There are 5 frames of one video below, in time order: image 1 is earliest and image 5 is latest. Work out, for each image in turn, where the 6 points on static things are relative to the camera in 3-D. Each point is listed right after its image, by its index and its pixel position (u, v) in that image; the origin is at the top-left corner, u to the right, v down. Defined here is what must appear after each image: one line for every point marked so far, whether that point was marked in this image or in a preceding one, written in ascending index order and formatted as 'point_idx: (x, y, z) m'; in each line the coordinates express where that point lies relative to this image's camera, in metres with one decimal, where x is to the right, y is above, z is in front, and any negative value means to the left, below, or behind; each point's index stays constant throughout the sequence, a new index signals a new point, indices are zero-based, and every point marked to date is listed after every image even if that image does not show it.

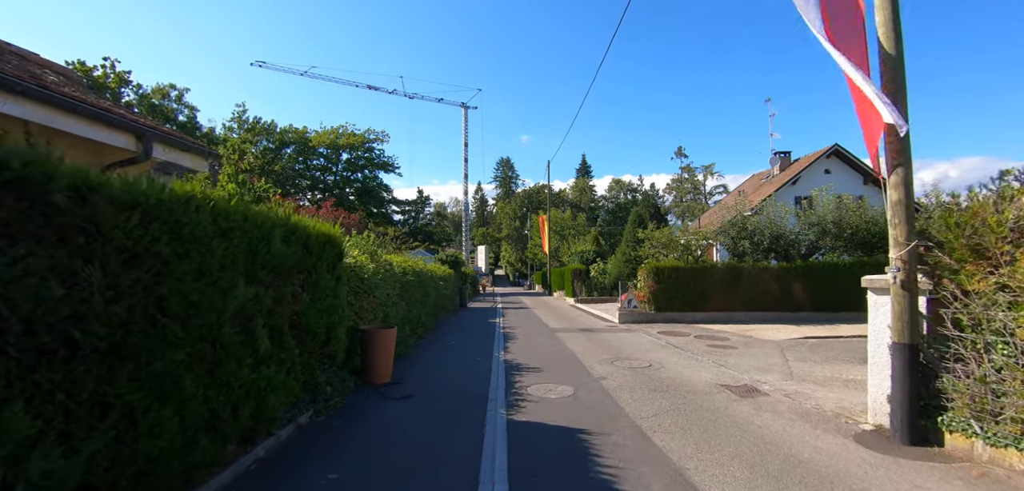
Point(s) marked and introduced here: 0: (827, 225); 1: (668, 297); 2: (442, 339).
0: (+12.2, +0.8, +18.1) m
1: (+5.6, -1.9, +16.7) m
2: (-1.9, -2.5, +12.6) m
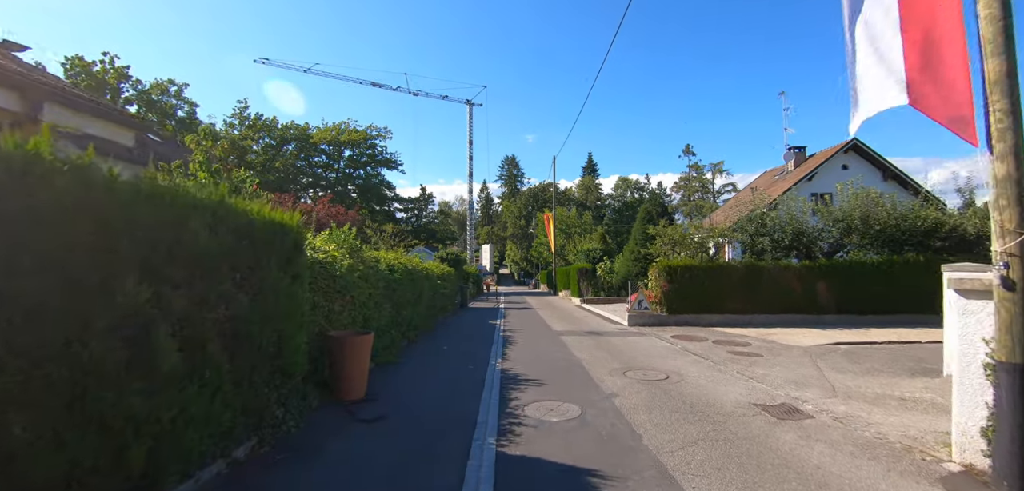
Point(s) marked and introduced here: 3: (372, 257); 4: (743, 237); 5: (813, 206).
0: (+12.2, +0.9, +16.8) m
1: (+5.6, -1.8, +15.5) m
2: (-1.9, -2.4, +11.5) m
3: (-2.9, -0.2, +9.7) m
4: (+8.5, +0.3, +17.3) m
5: (+11.2, +1.5, +17.5) m
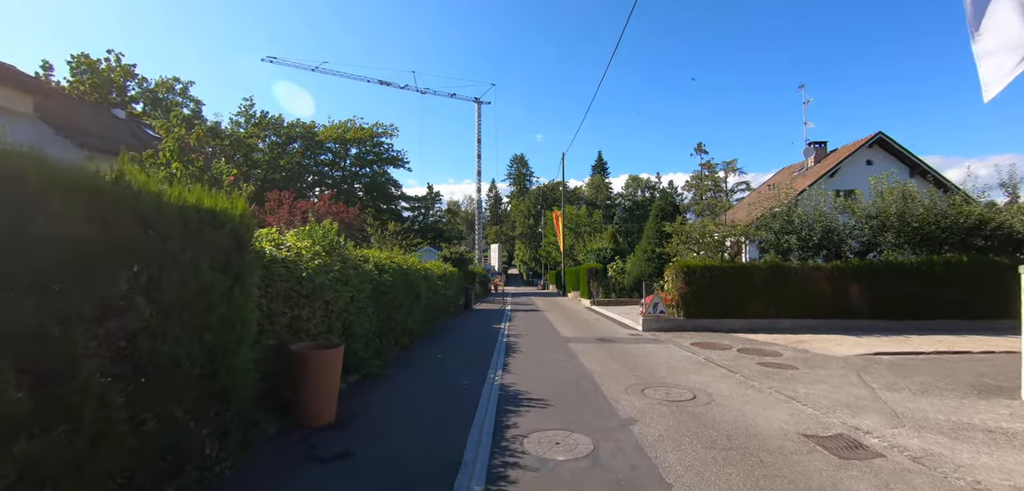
0: (+12.4, +0.9, +15.5) m
1: (+5.8, -1.7, +14.2) m
2: (-1.8, -2.3, +10.4) m
3: (-2.9, -0.2, +8.6) m
4: (+8.7, +0.4, +16.0) m
5: (+11.4, +1.5, +16.2) m
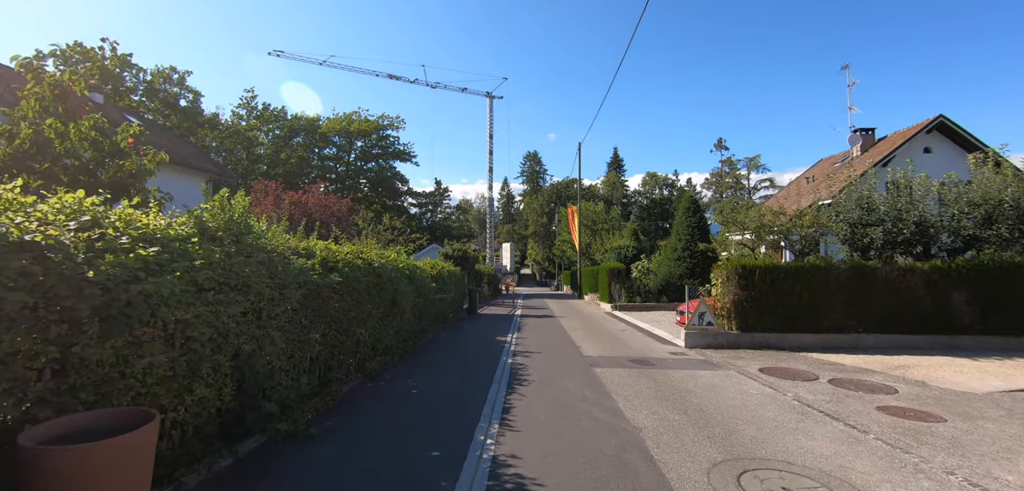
0: (+12.6, +1.0, +12.3) m
1: (+5.9, -1.6, +11.2) m
2: (-1.7, -2.2, +7.6) m
3: (-2.8, 0.0, +5.8) m
4: (+9.0, +0.5, +12.9) m
5: (+11.7, +1.6, +13.0) m
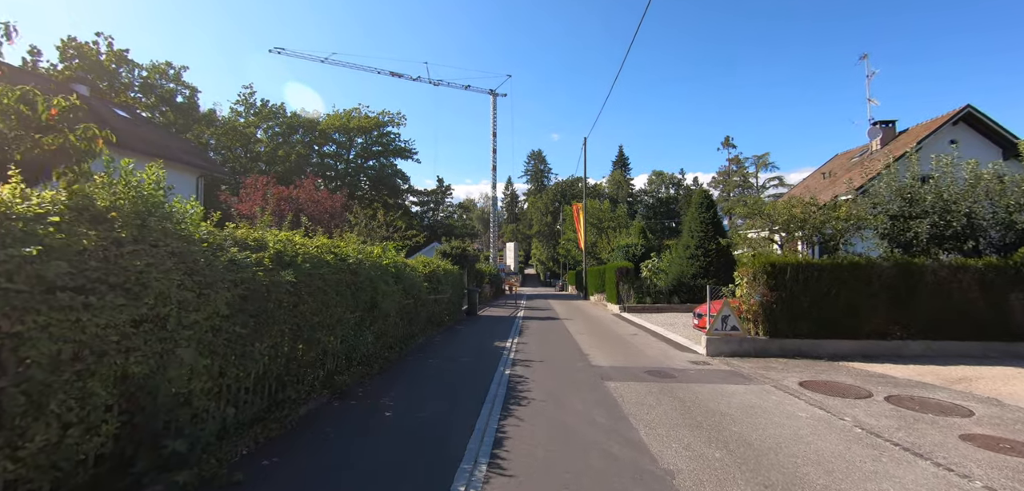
0: (+12.6, +1.1, +10.9) m
1: (+5.9, -1.5, +9.9) m
2: (-1.8, -2.1, +6.4) m
3: (-2.9, +0.1, +4.6) m
4: (+9.0, +0.6, +11.5) m
5: (+11.7, +1.7, +11.6) m
